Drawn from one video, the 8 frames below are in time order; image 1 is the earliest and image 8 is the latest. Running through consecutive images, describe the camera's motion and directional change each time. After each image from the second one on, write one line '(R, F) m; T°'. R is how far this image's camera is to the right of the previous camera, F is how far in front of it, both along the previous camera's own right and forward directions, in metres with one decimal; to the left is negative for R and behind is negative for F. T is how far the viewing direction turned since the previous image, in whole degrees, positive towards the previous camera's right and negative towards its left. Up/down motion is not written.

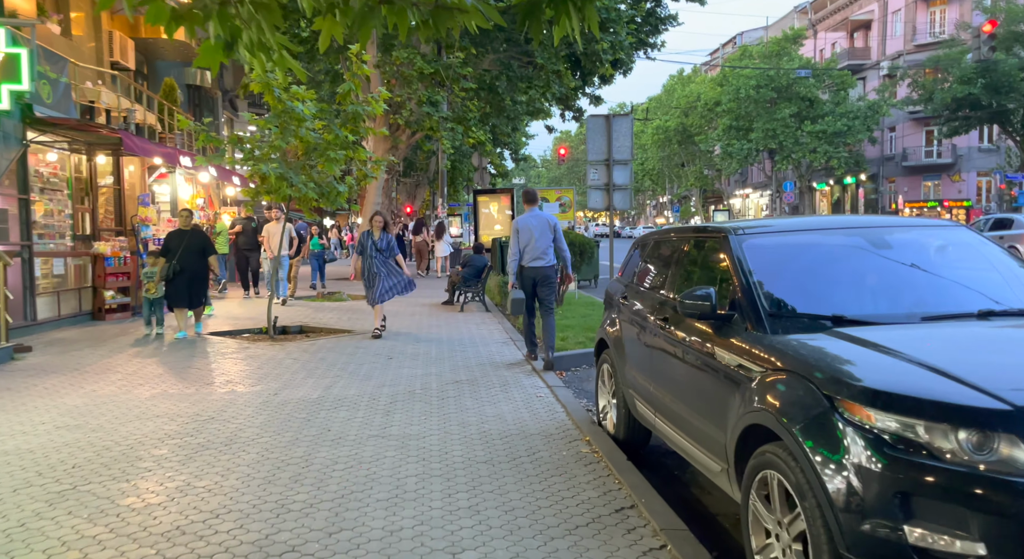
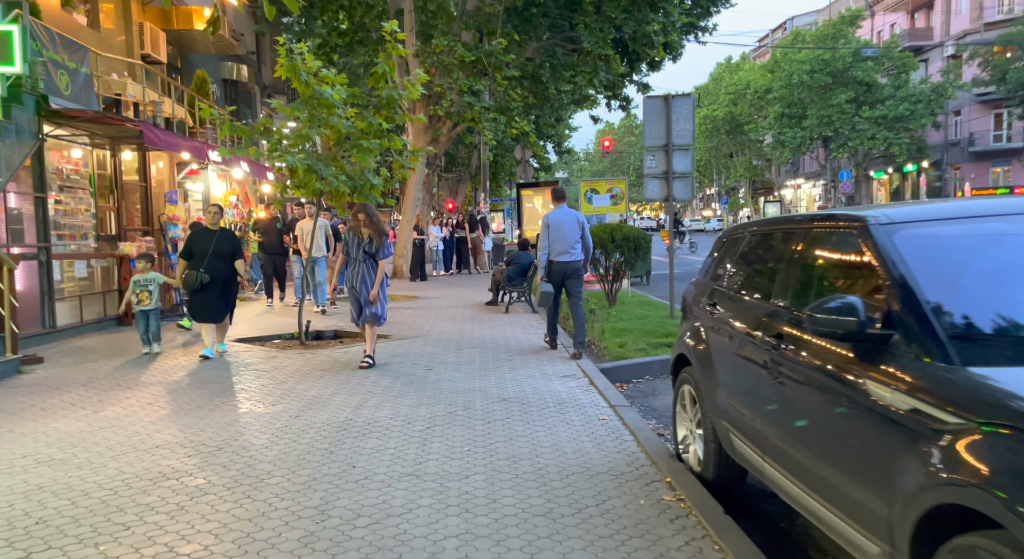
(-0.1, +1.0) m; -3°
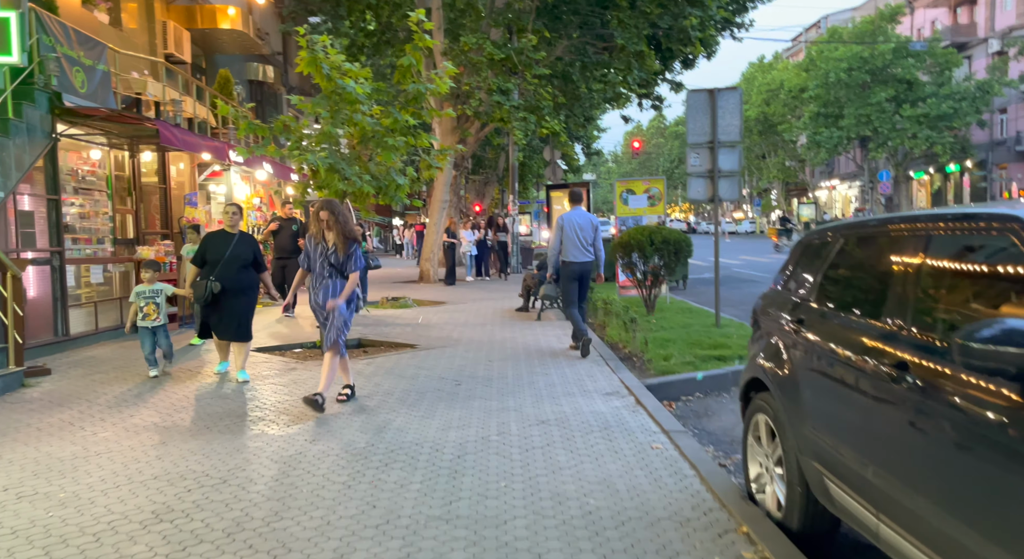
(-0.1, +0.6) m; -2°
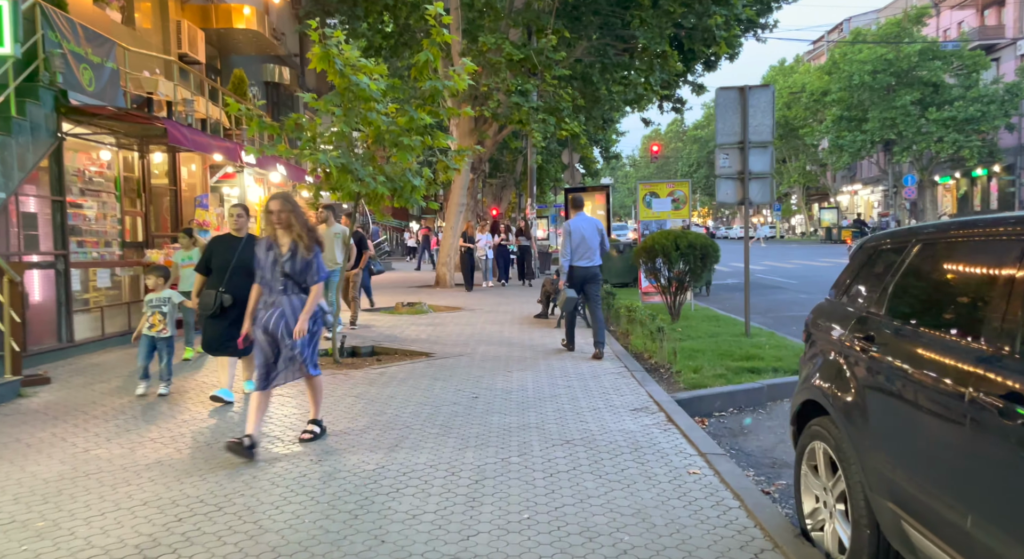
(0.0, +0.4) m; -1°
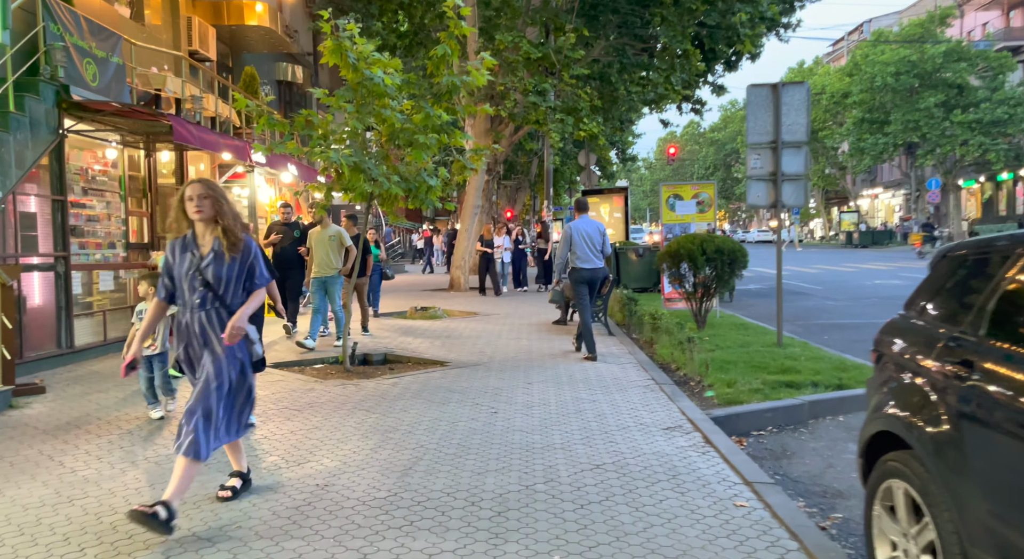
(-0.1, +0.5) m; -1°
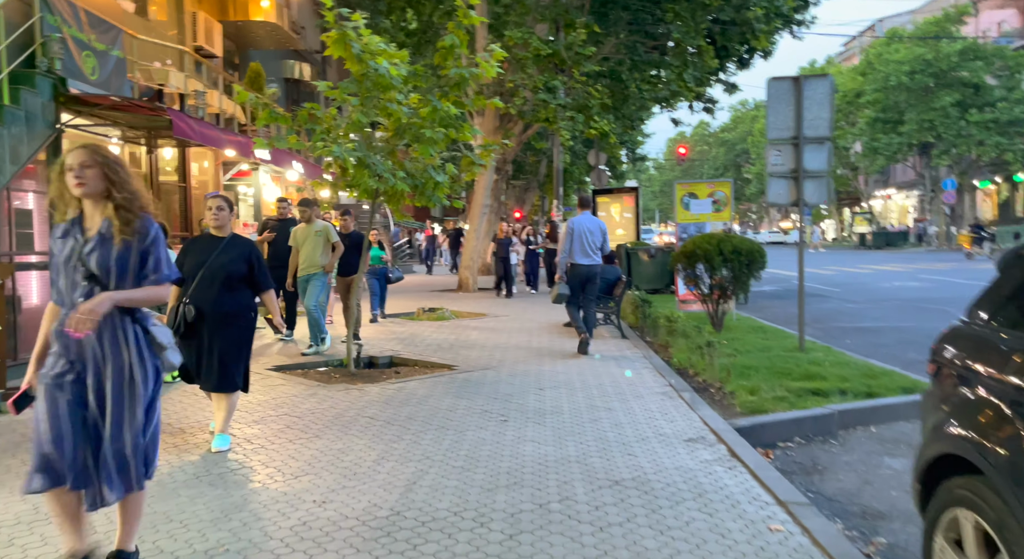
(0.0, +0.3) m; -1°
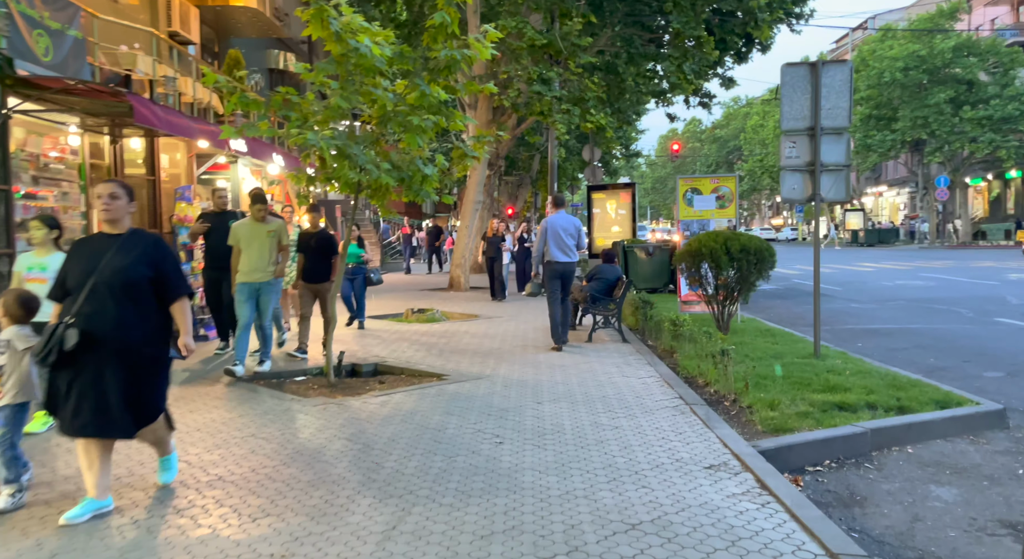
(0.0, +0.7) m; +1°
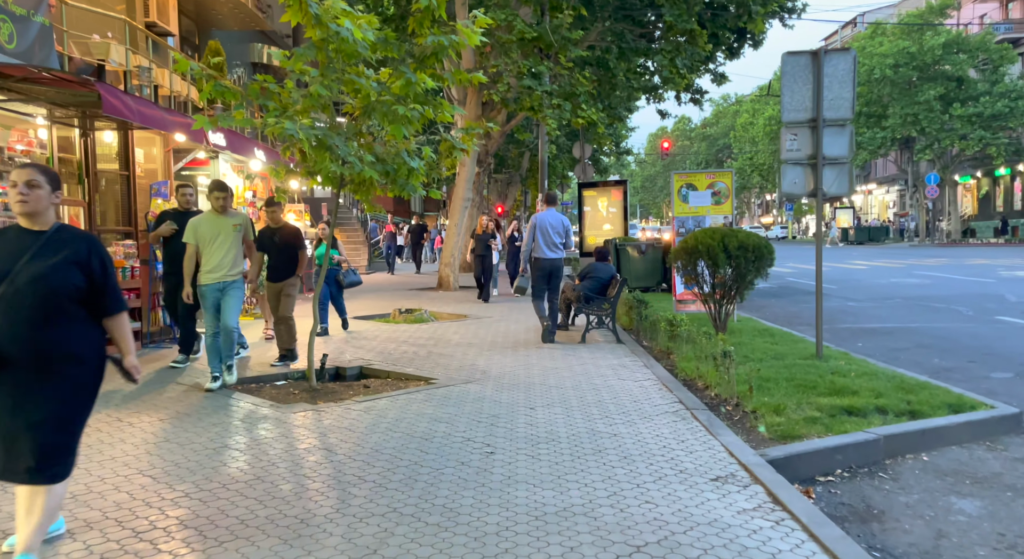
(0.0, +0.4) m; +1°
